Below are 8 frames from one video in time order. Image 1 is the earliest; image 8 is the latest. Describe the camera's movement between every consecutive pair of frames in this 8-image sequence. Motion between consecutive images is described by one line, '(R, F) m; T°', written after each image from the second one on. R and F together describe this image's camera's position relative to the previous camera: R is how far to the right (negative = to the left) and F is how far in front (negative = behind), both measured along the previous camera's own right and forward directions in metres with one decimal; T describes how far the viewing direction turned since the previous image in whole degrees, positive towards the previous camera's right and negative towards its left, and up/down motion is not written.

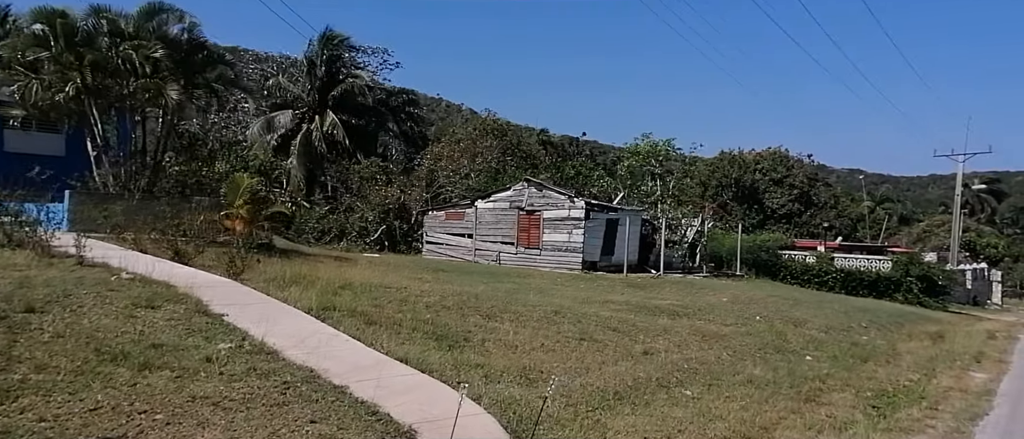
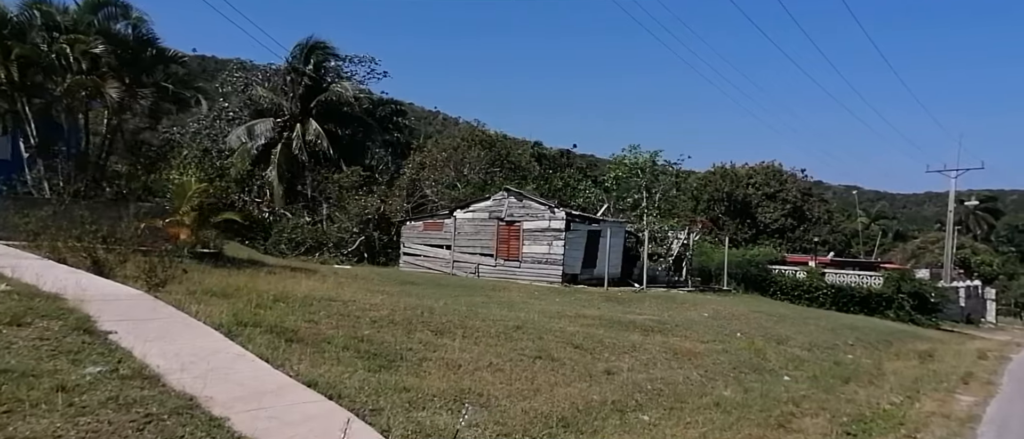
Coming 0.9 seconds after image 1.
(+0.6, +0.6) m; 0°
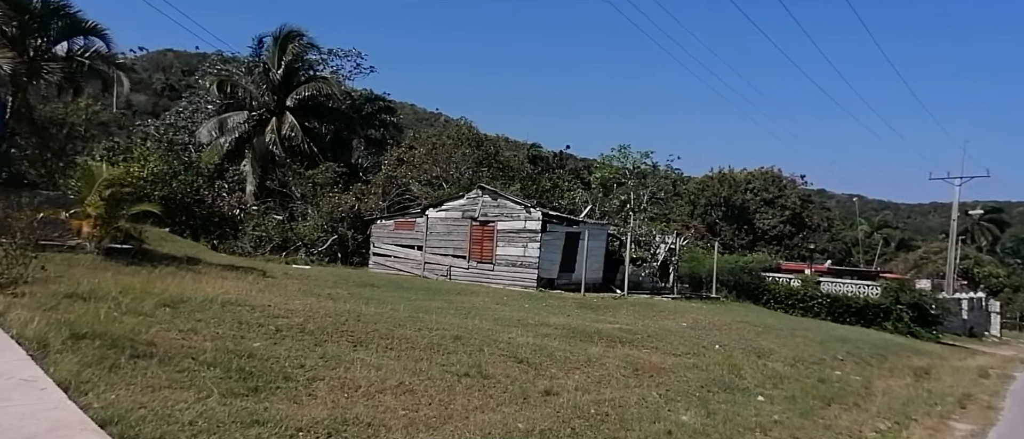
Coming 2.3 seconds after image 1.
(+0.9, +1.2) m; 0°
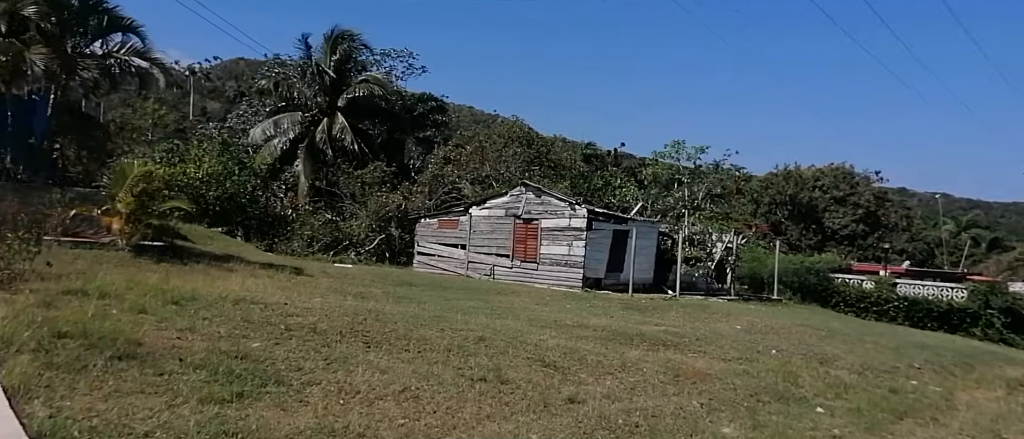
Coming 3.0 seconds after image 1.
(+0.4, +0.6) m; -5°
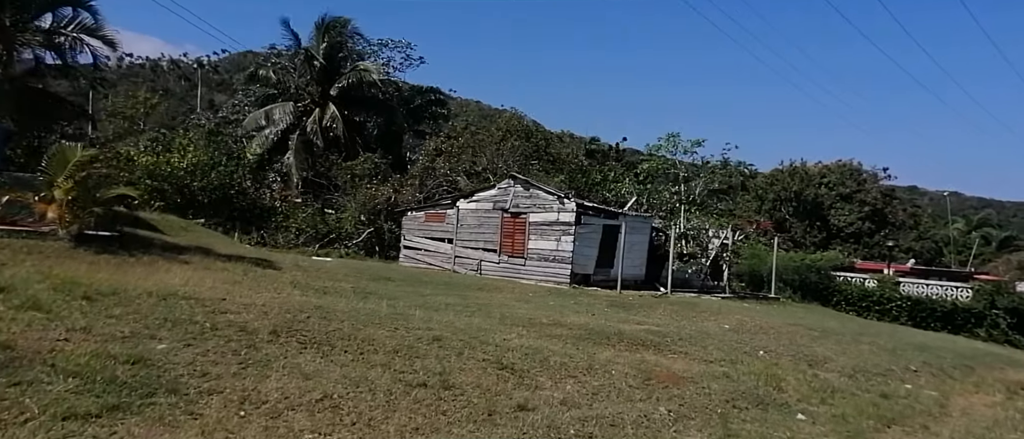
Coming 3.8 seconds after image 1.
(+0.6, +0.6) m; -1°
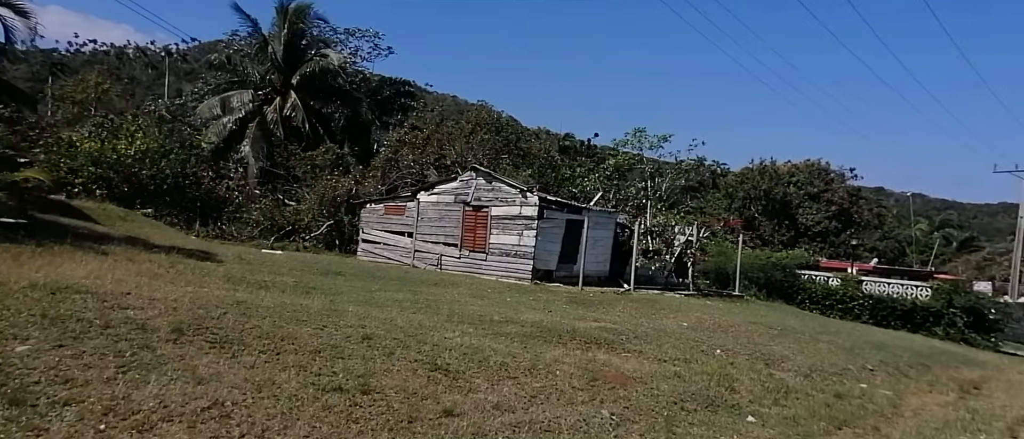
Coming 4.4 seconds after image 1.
(+0.4, +0.4) m; +2°
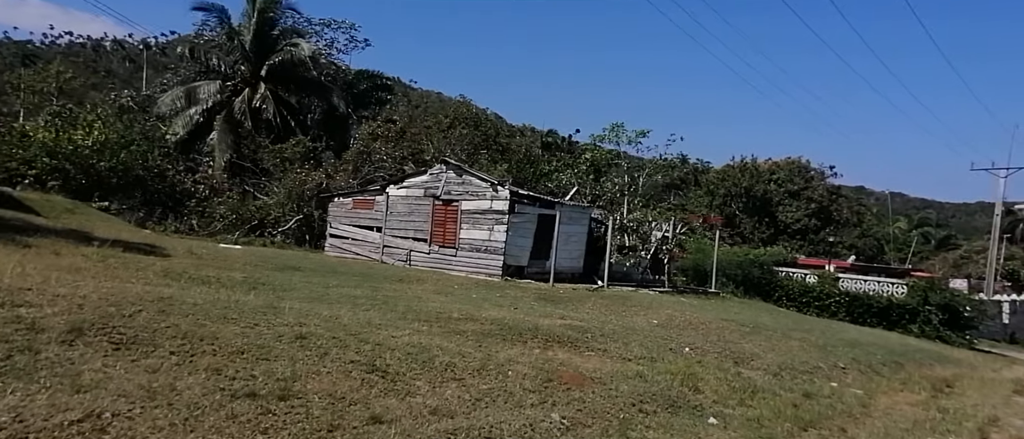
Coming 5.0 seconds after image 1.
(+0.4, +0.4) m; +1°
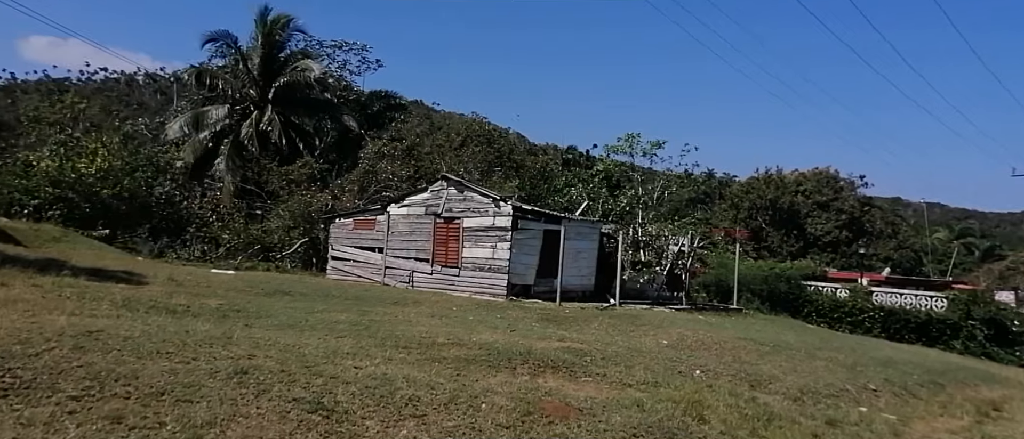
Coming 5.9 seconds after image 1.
(+0.6, +0.8) m; -2°
